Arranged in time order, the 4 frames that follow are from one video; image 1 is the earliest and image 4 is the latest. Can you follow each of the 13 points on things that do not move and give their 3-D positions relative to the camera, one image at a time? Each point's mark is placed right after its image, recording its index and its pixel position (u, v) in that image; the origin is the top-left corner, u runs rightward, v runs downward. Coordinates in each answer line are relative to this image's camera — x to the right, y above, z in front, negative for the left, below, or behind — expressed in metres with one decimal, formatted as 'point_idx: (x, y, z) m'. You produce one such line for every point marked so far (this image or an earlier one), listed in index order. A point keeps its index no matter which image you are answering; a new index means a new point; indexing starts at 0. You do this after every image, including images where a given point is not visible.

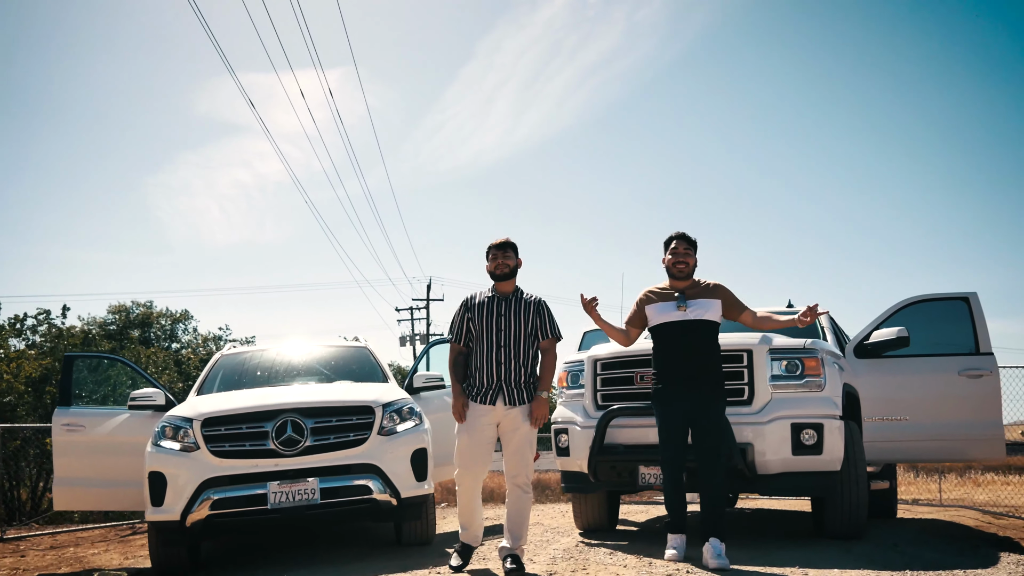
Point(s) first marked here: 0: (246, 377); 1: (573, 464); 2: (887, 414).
0: (-2.6, -0.9, +7.2) m
1: (+0.4, -1.3, +5.5) m
2: (+3.2, -1.1, +6.2) m
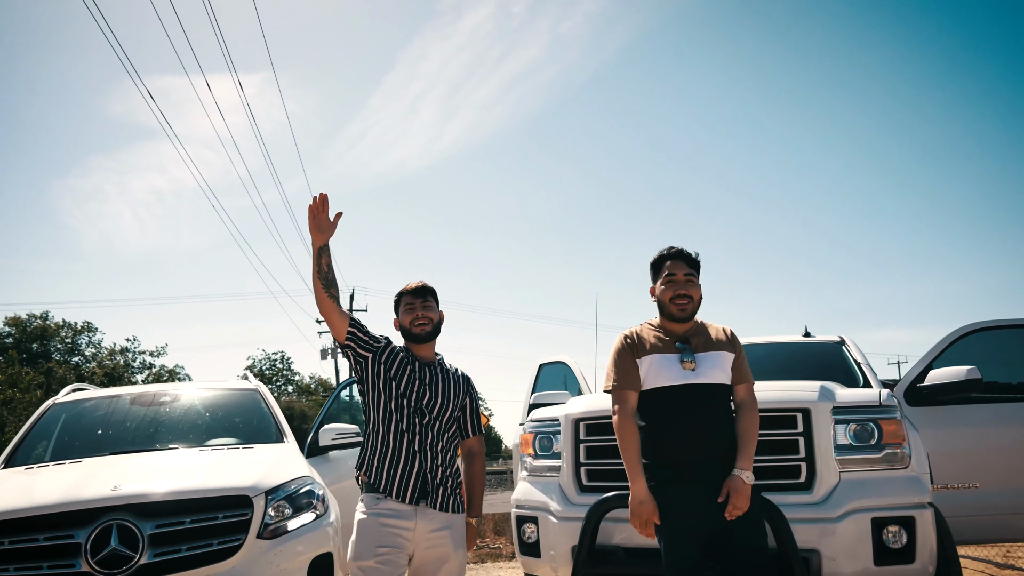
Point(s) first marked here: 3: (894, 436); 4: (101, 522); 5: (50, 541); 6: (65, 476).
0: (-3.0, -1.0, +5.2) m
1: (+0.2, -1.4, +3.8) m
2: (+2.8, -1.2, +4.8) m
3: (+1.8, -0.7, +3.6) m
4: (-1.9, -1.1, +3.4) m
5: (-2.1, -1.1, +3.4) m
6: (-2.3, -1.0, +3.9) m
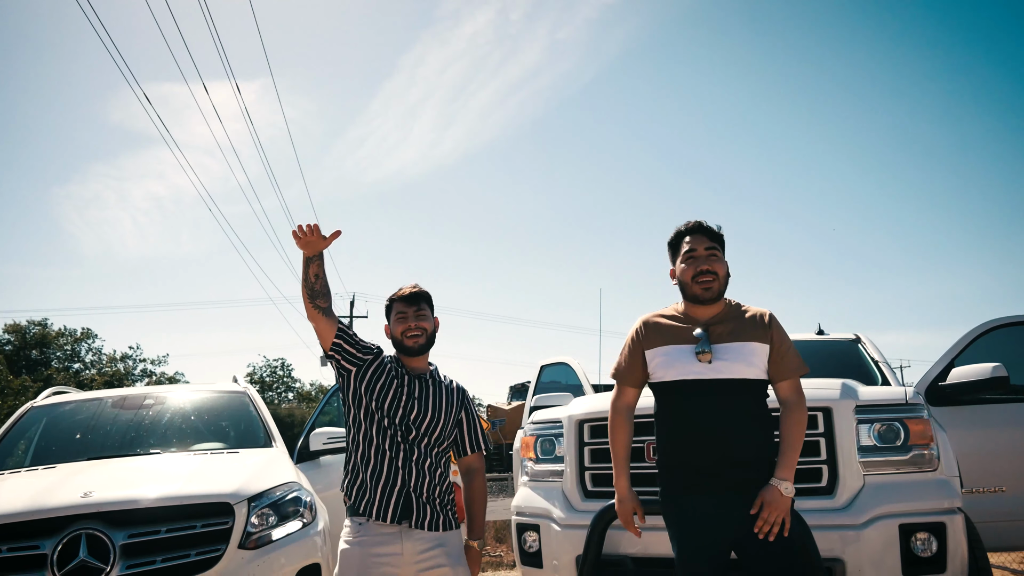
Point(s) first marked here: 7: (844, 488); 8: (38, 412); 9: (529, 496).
0: (-3.0, -1.0, +5.0) m
1: (+0.2, -1.4, +3.6) m
2: (+2.8, -1.2, +4.5) m
3: (+1.8, -0.7, +3.3) m
4: (-1.9, -1.0, +3.2) m
5: (-2.1, -1.1, +3.1) m
6: (-2.3, -0.9, +3.7) m
7: (+1.4, -0.9, +3.2) m
8: (-3.4, -0.9, +5.4) m
9: (+0.1, -1.1, +3.9) m
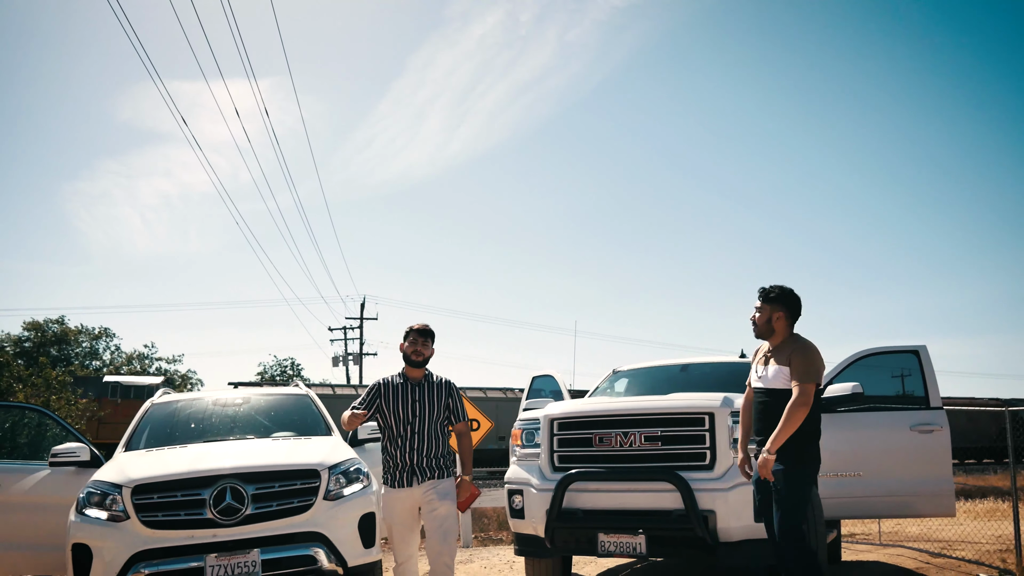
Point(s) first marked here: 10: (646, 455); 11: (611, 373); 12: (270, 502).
0: (-3.0, -1.3, +6.8) m
1: (+0.1, -1.7, +5.3) m
2: (+2.8, -1.5, +6.2) m
3: (+1.8, -1.0, +5.0) m
4: (-1.9, -1.3, +4.9) m
5: (-2.1, -1.4, +4.9) m
6: (-2.4, -1.2, +5.4) m
7: (+1.4, -1.2, +4.9) m
8: (-3.4, -1.1, +7.2) m
9: (0.0, -1.4, +5.6) m
10: (+0.9, -1.1, +5.1) m
11: (+1.0, -0.9, +7.6) m
12: (-1.6, -1.4, +5.0) m
